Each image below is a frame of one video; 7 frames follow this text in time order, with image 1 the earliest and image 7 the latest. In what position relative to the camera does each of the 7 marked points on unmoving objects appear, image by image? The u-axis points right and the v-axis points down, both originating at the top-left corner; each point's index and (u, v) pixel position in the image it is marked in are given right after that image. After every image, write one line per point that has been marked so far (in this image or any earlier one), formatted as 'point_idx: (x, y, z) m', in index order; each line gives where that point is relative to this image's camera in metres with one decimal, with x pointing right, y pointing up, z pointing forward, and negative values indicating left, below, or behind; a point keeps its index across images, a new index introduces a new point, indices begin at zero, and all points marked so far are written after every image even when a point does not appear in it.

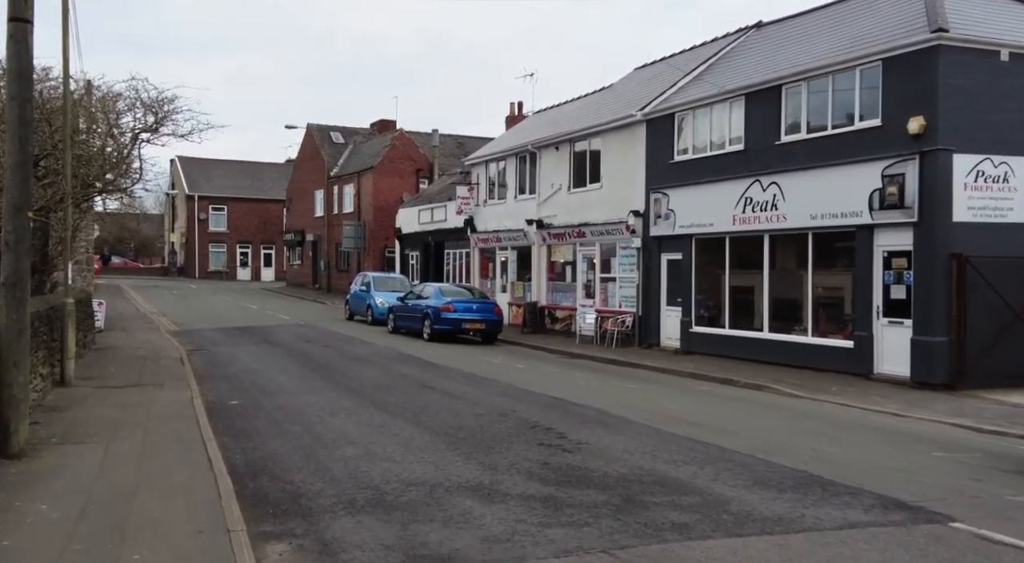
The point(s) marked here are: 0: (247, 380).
0: (-4.9, -1.8, +15.6) m
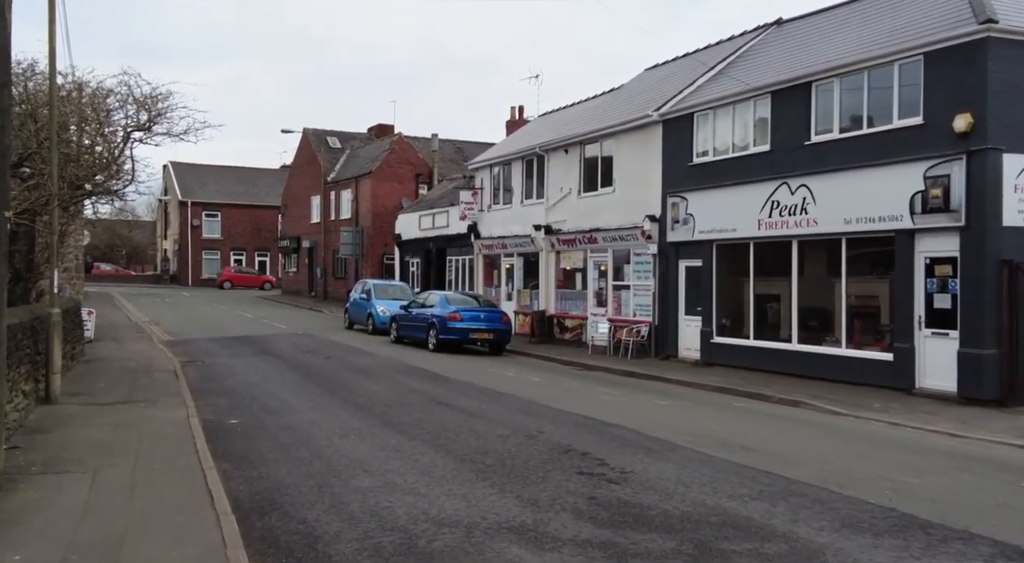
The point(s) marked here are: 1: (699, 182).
0: (-4.6, -2.0, +14.6) m
1: (+4.2, +2.3, +19.0) m
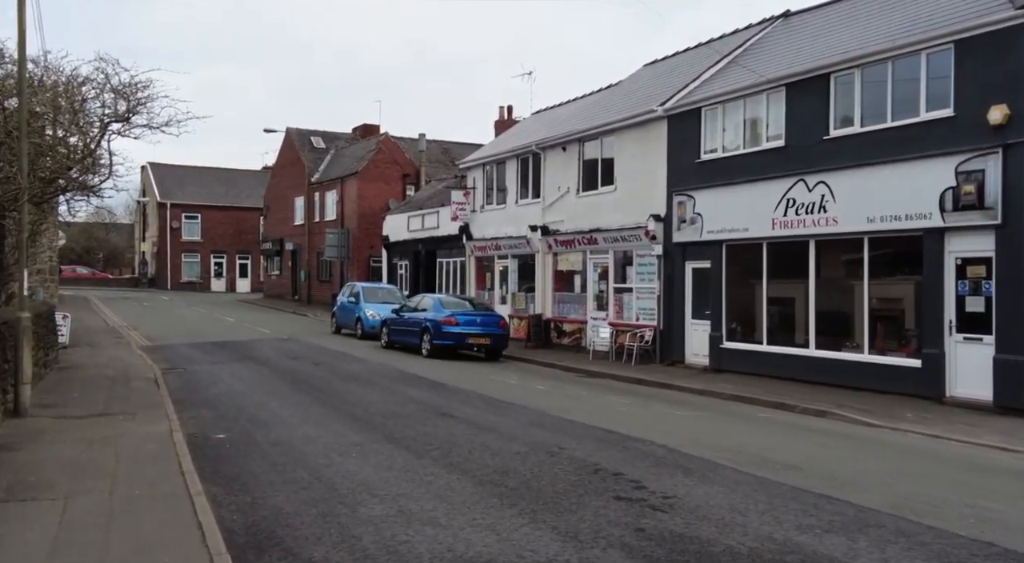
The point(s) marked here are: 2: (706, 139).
0: (-4.5, -2.0, +13.5) m
1: (+4.2, +2.2, +18.2) m
2: (+4.3, +3.2, +18.4) m
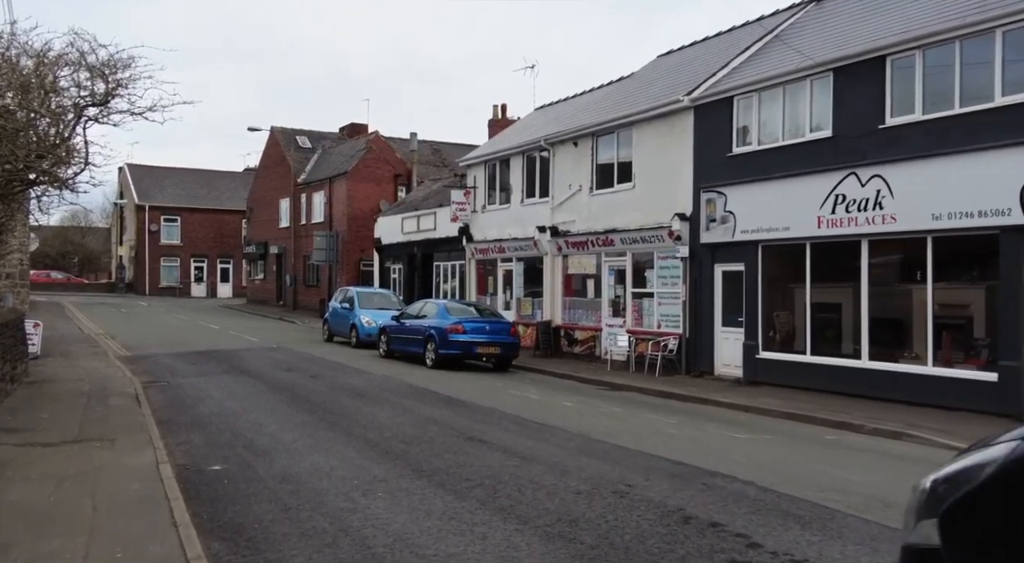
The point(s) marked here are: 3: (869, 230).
0: (-4.1, -2.1, +11.9) m
1: (+4.6, +2.1, +16.8) m
2: (+4.6, +3.1, +17.0) m
3: (+6.0, +0.9, +14.0) m
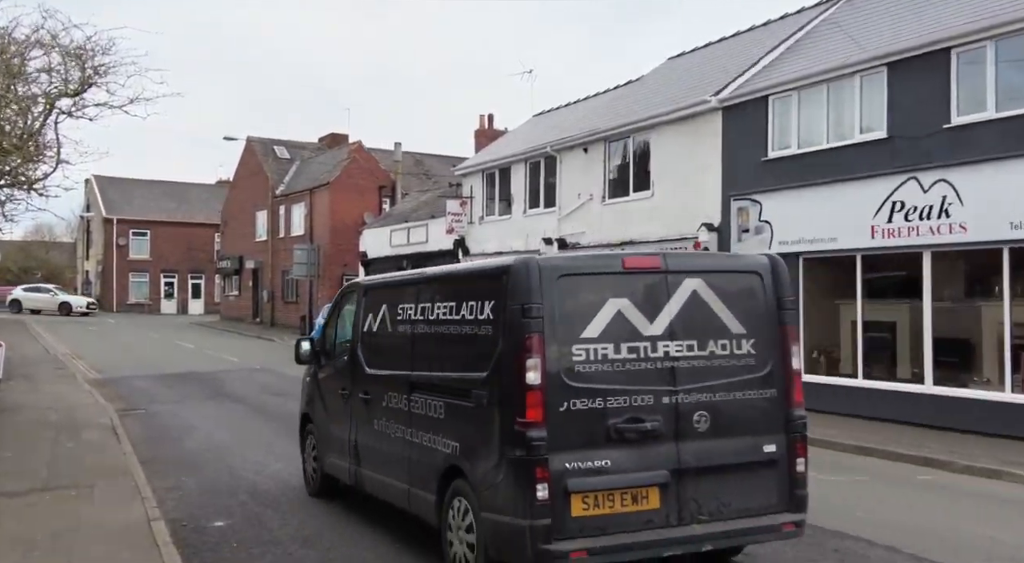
0: (-3.5, -2.3, +10.2) m
1: (+4.9, +1.9, +15.5) m
2: (+4.9, +2.8, +15.7) m
3: (+6.4, +0.6, +12.7) m
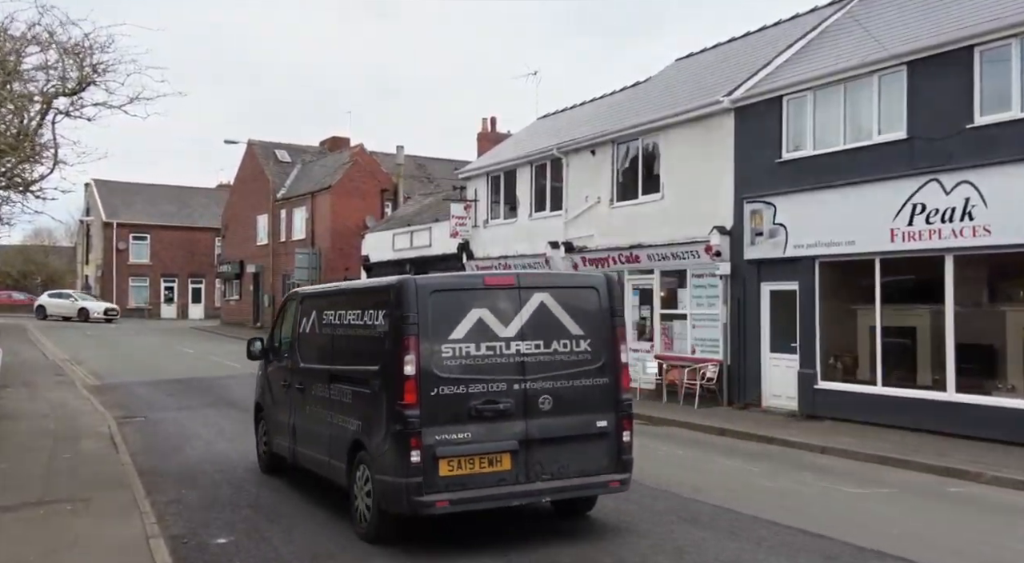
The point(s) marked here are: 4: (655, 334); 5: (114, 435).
0: (-3.4, -2.4, +9.9) m
1: (+5.1, +1.8, +15.2) m
2: (+5.1, +2.7, +15.4) m
3: (+6.6, +0.6, +12.4) m
4: (+3.1, -1.1, +18.4) m
5: (-6.3, -2.5, +13.3) m
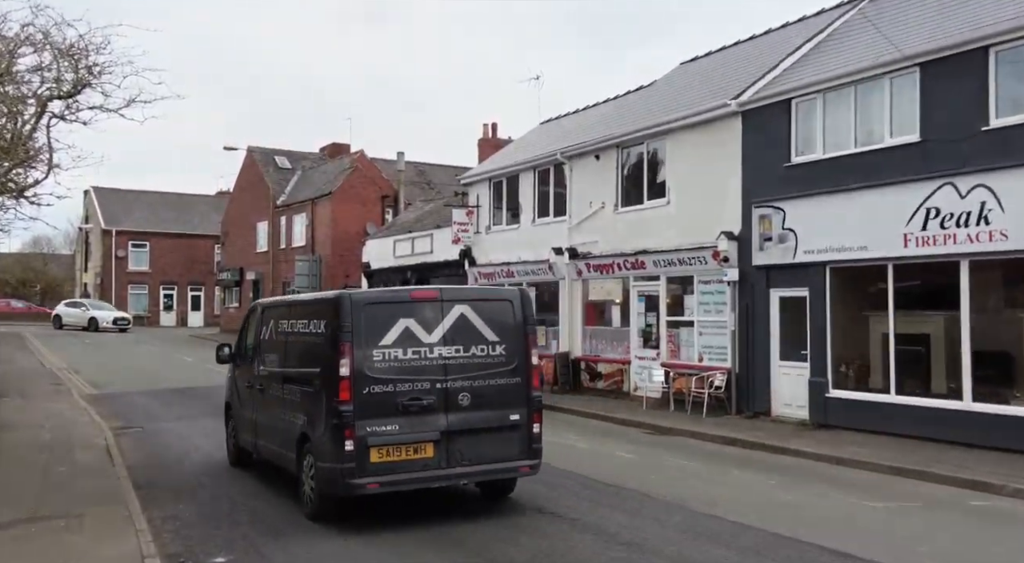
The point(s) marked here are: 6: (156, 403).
0: (-3.3, -2.5, +9.6) m
1: (+5.2, +1.7, +14.9) m
2: (+5.2, +2.6, +15.1) m
3: (+6.7, +0.5, +12.1) m
4: (+3.2, -1.3, +18.1) m
5: (-6.3, -2.6, +13.0) m
6: (-8.1, -2.8, +19.1) m
